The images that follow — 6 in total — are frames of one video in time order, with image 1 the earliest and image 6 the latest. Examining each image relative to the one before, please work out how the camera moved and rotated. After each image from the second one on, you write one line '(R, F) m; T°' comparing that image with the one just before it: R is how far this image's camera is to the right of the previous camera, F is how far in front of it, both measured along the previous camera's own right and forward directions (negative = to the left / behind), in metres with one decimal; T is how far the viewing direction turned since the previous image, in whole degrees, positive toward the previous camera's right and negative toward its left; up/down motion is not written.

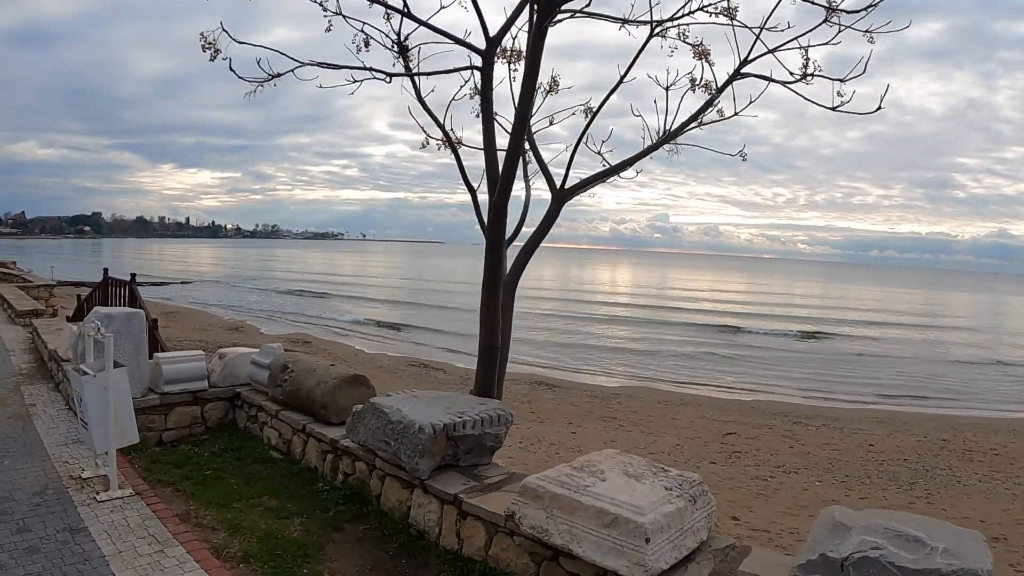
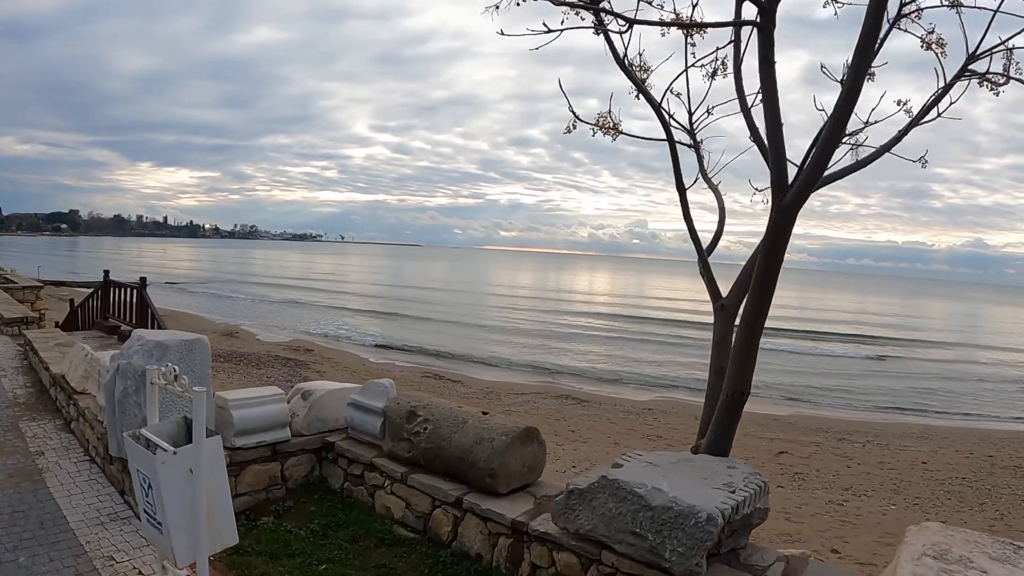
(-1.1, +1.2) m; +1°
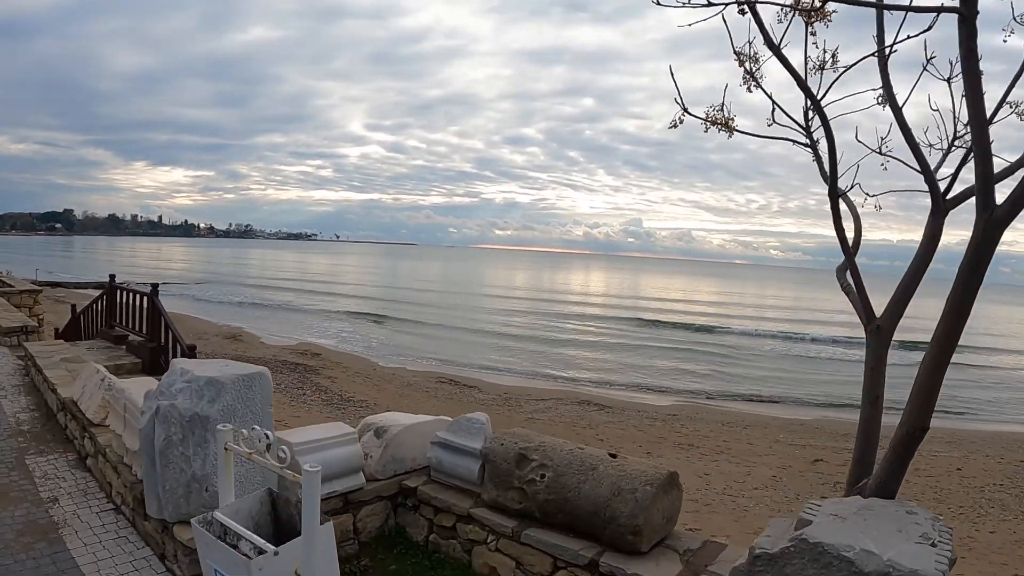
(-0.5, +0.6) m; 0°
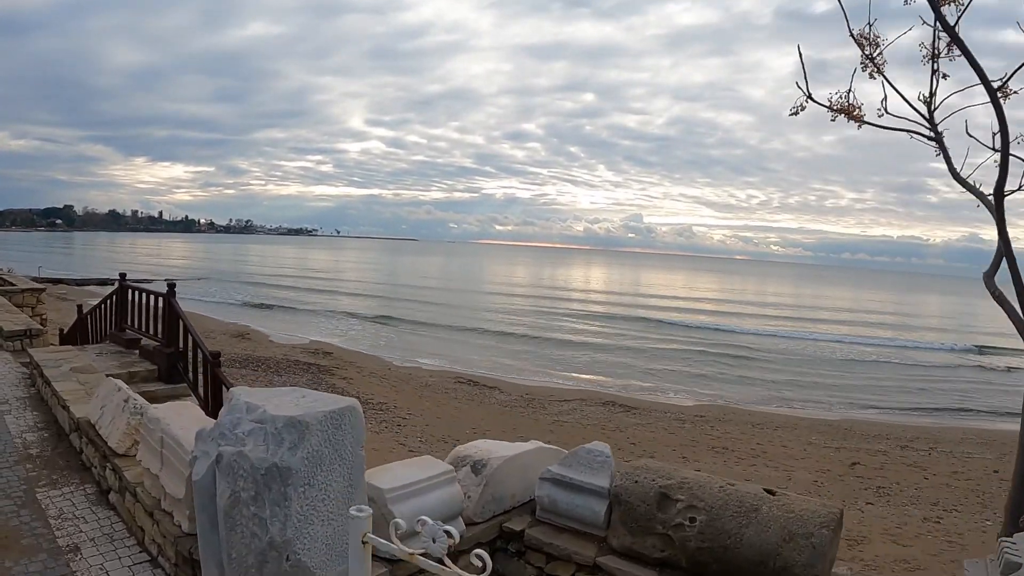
(-0.5, +0.6) m; 0°
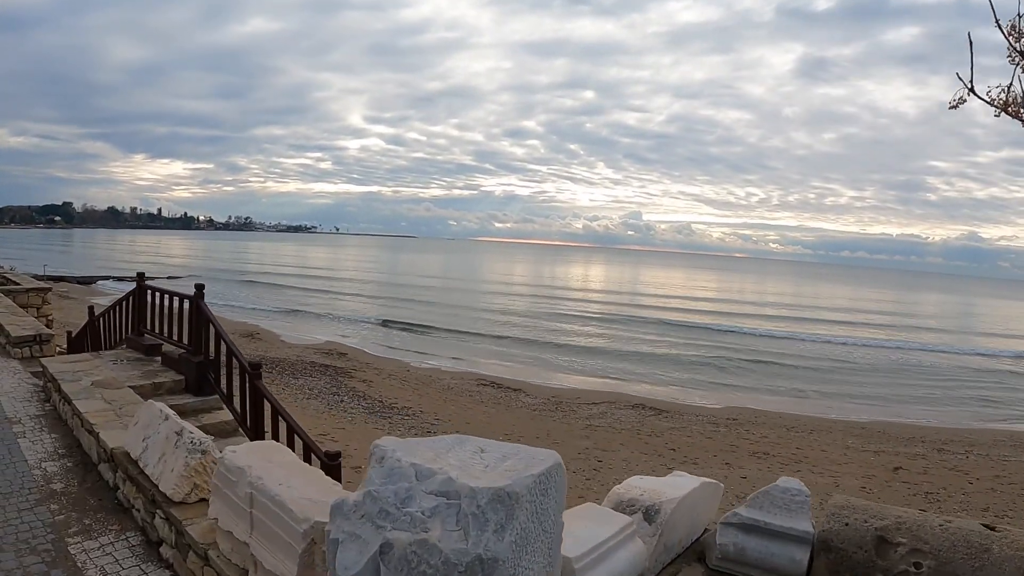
(-0.6, +0.6) m; 0°
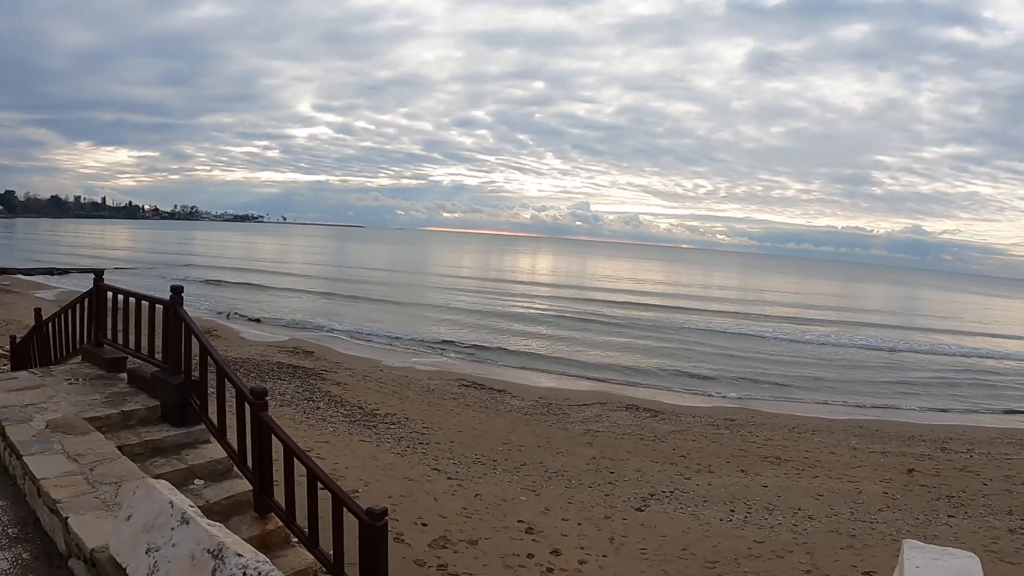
(-0.6, +0.8) m; +3°
